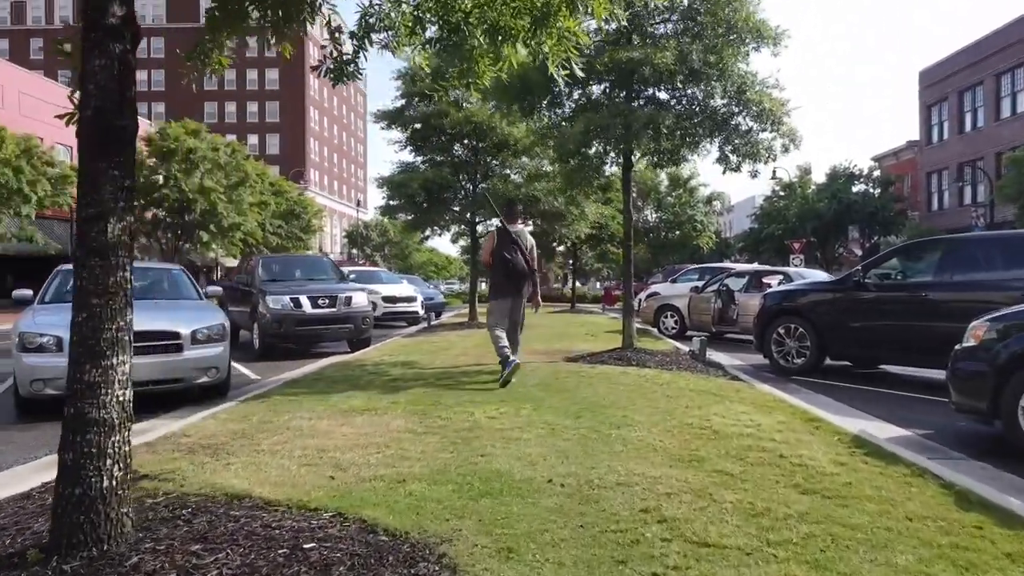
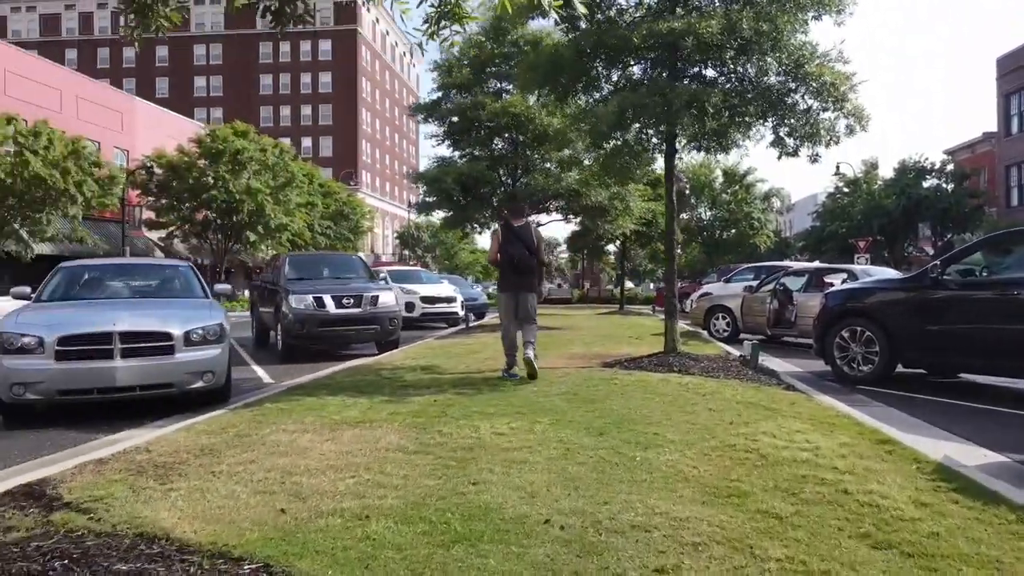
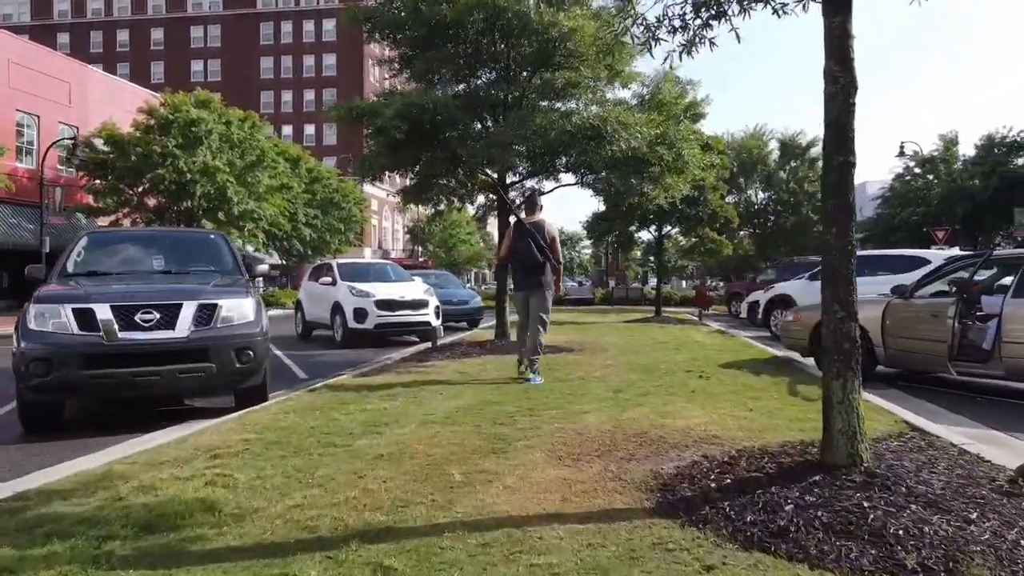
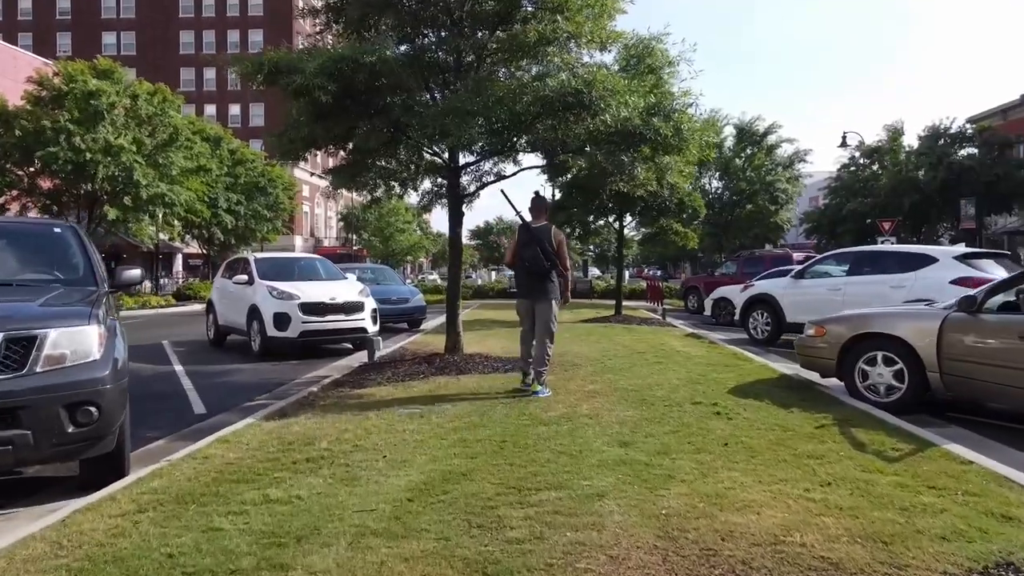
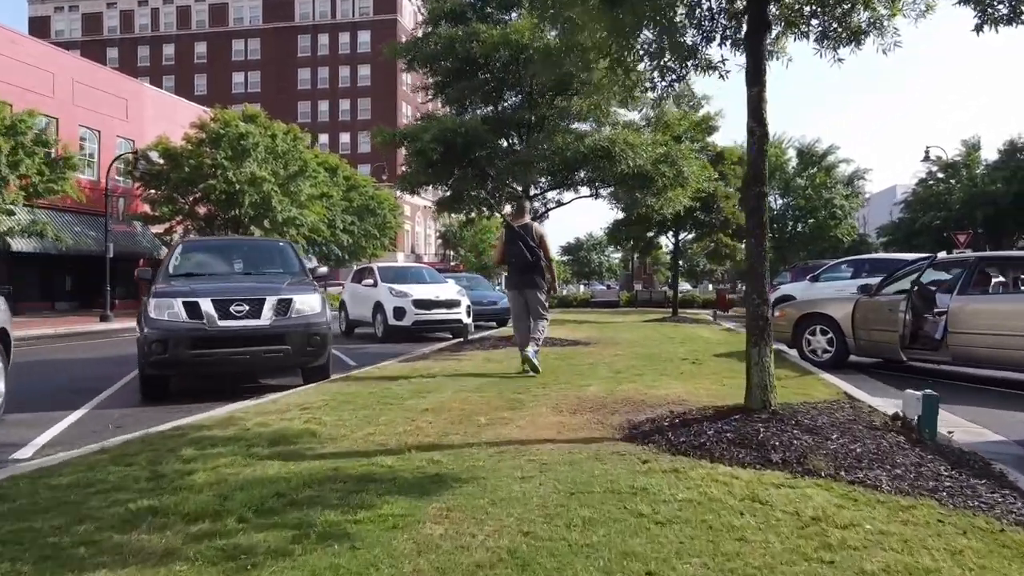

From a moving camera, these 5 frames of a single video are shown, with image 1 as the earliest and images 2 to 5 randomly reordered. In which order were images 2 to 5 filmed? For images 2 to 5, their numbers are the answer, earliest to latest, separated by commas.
2, 5, 3, 4
